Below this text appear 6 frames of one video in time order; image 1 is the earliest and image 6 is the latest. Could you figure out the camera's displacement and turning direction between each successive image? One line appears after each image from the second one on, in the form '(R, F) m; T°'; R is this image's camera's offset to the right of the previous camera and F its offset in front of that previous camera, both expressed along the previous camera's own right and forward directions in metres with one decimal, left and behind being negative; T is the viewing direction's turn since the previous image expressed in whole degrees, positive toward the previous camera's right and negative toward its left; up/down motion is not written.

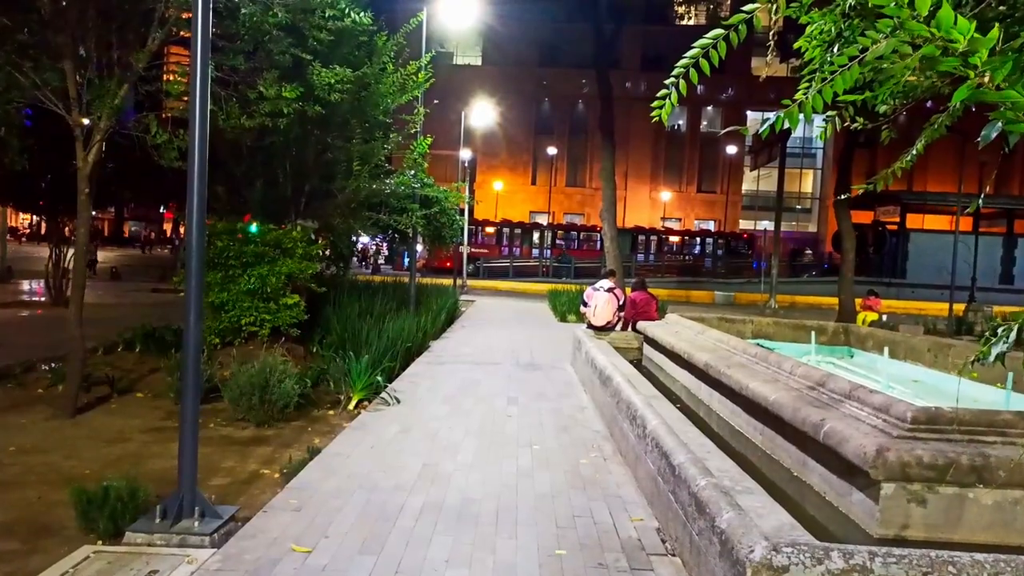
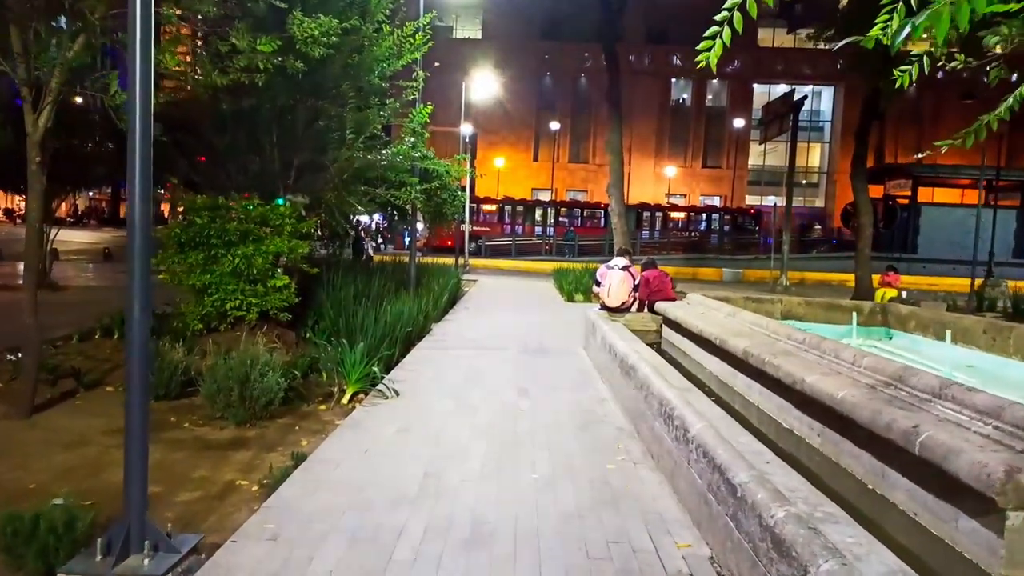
(-0.1, +0.9) m; 0°
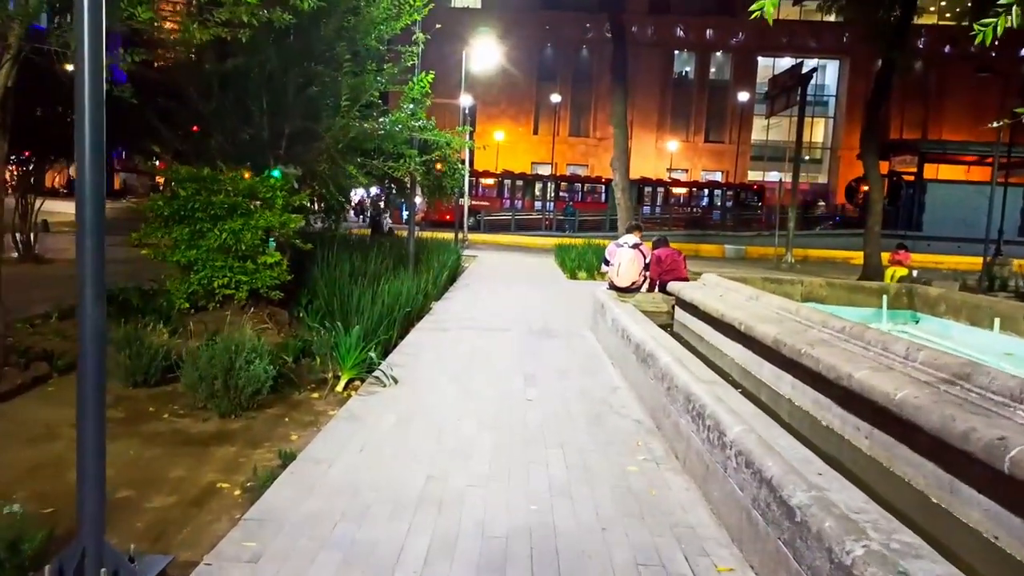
(-0.1, +0.6) m; 0°
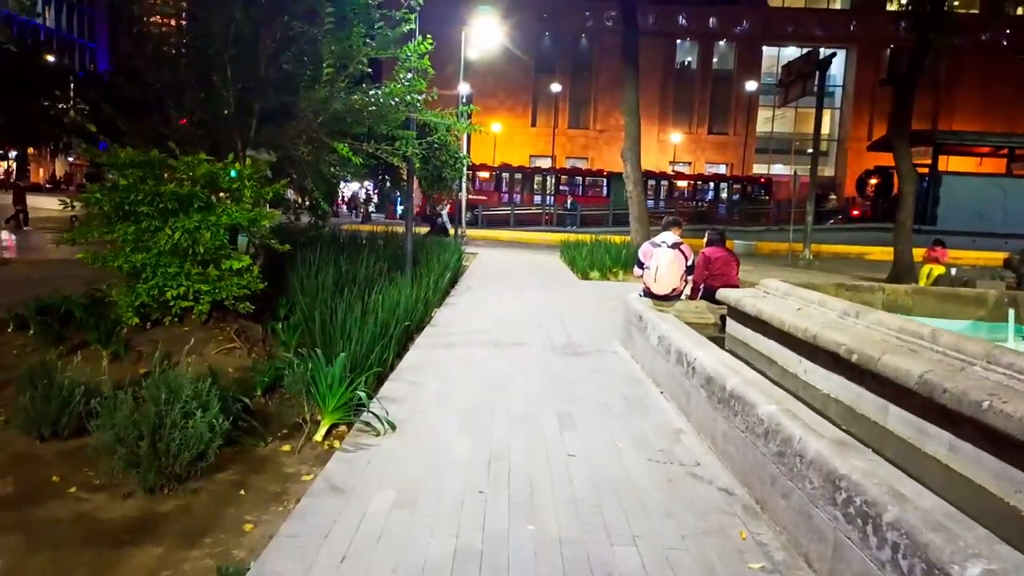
(-0.3, +1.8) m; 0°
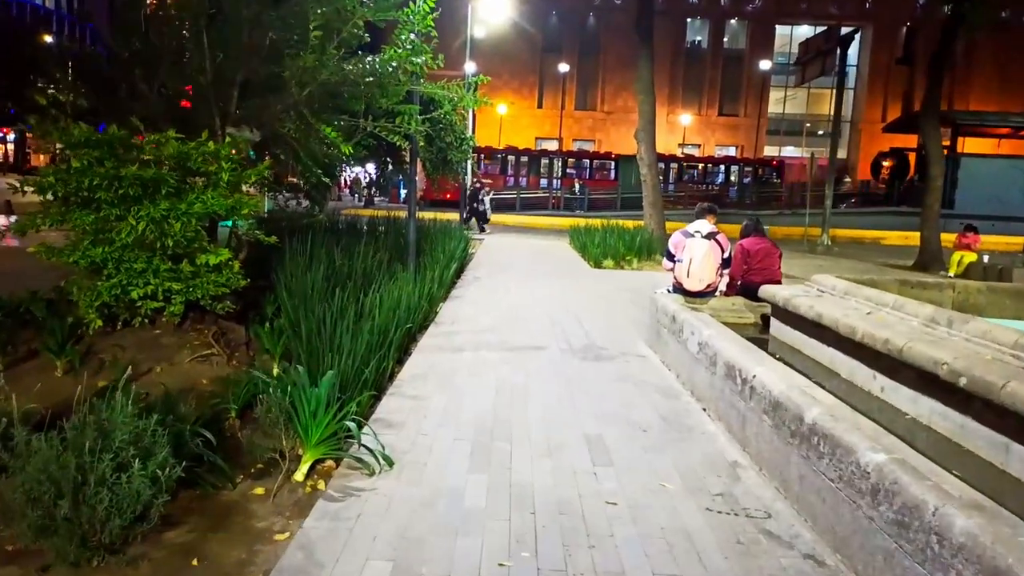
(-0.1, +1.0) m; 0°
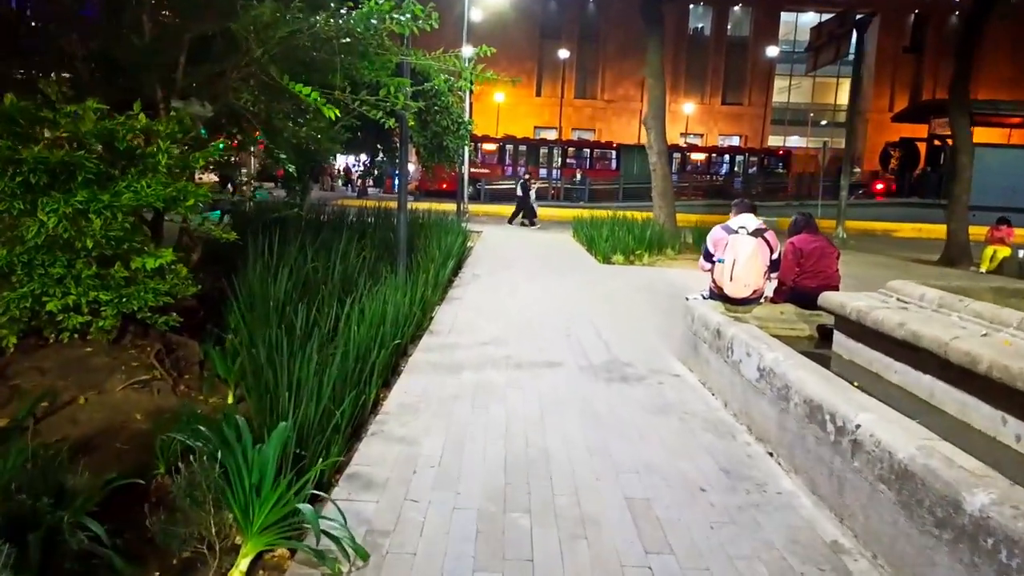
(-0.1, +1.3) m; 0°
